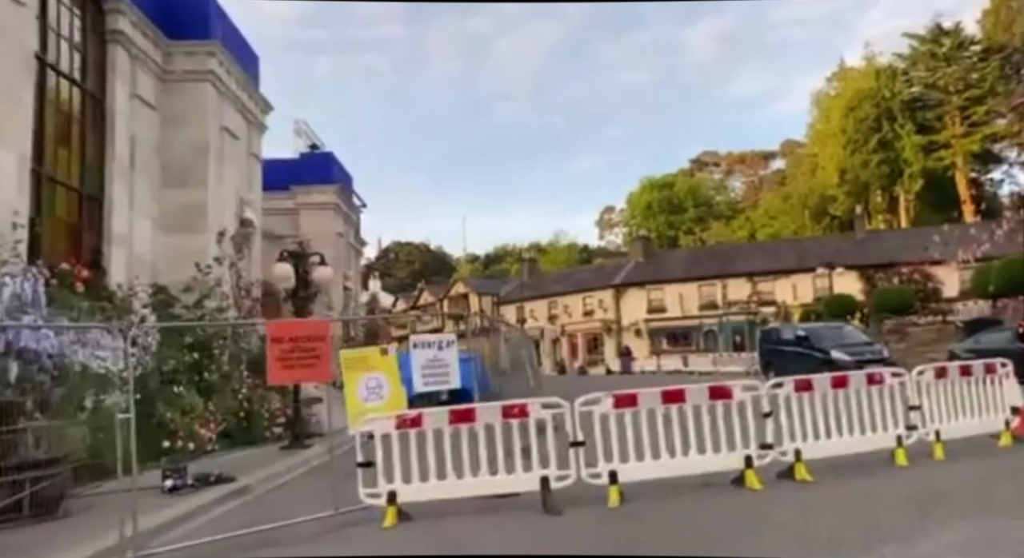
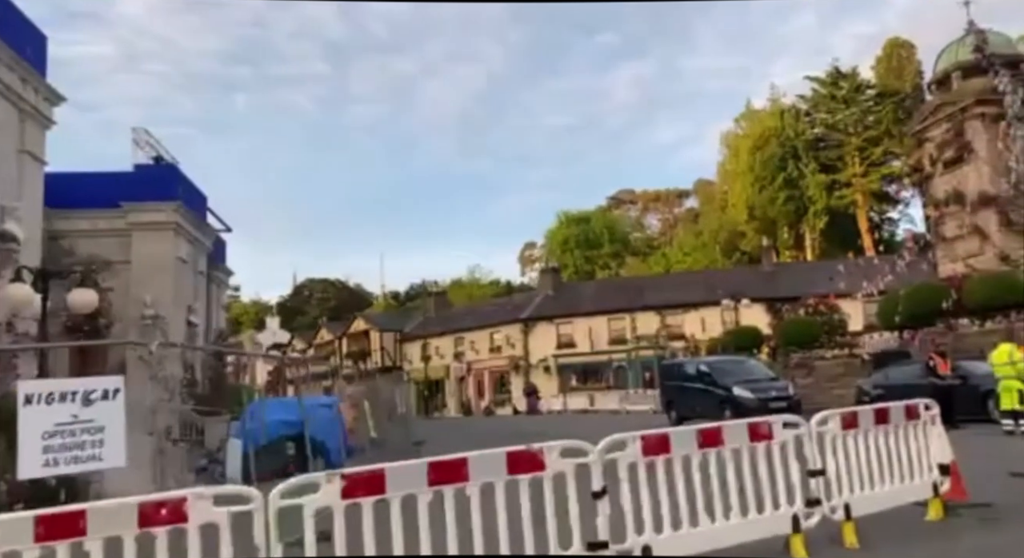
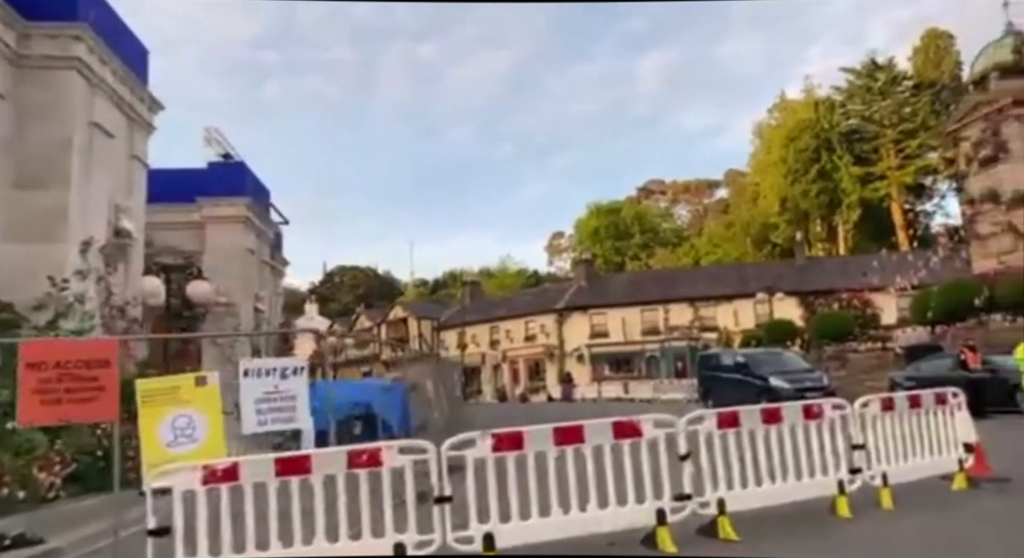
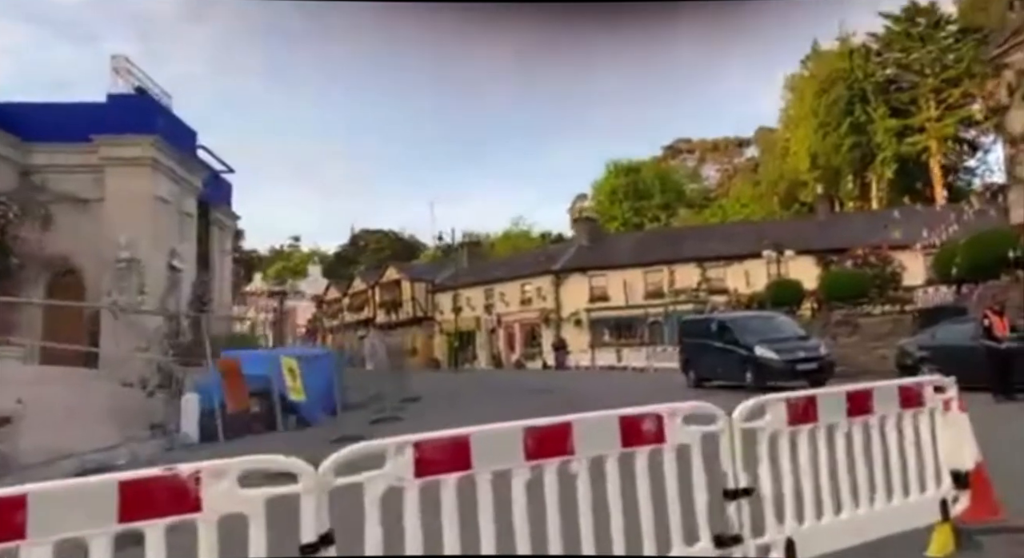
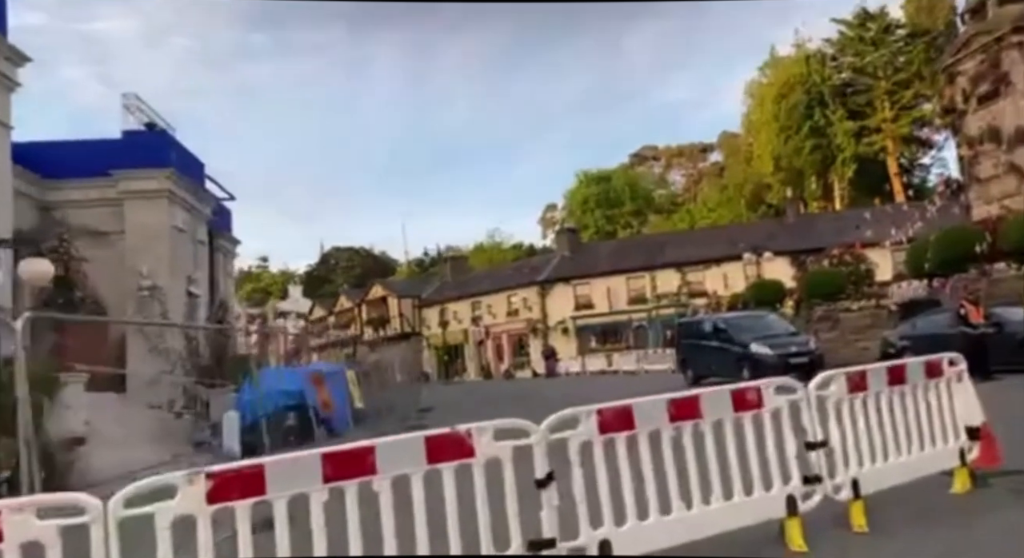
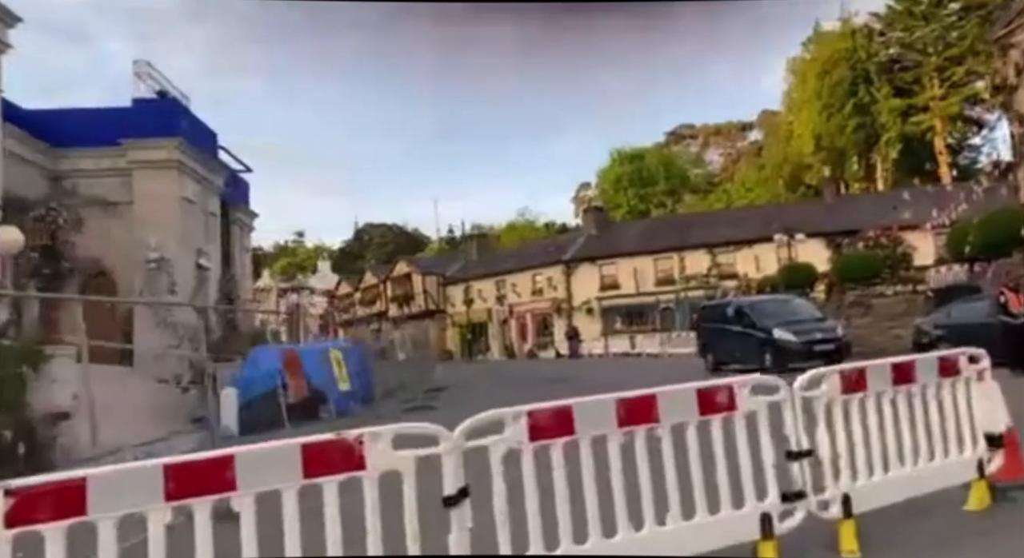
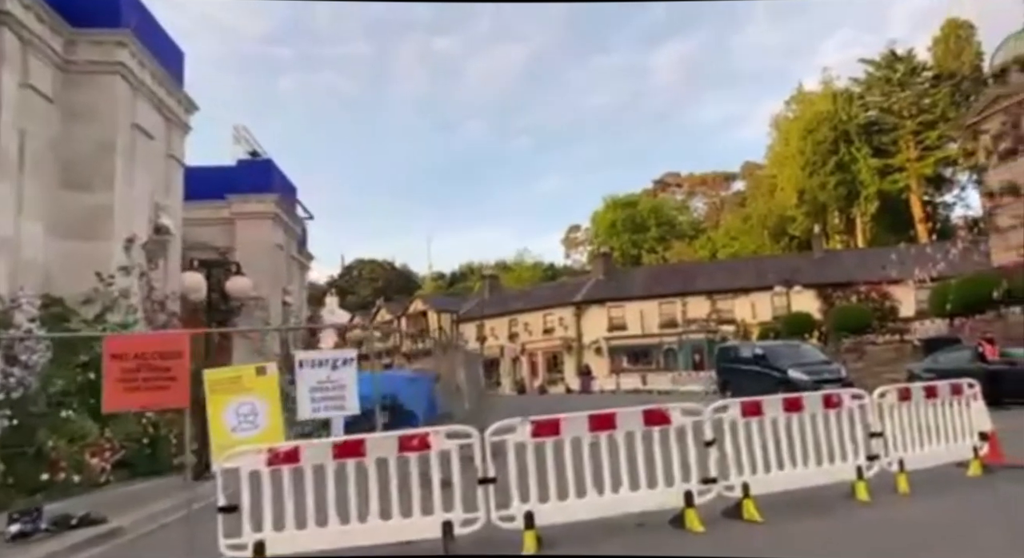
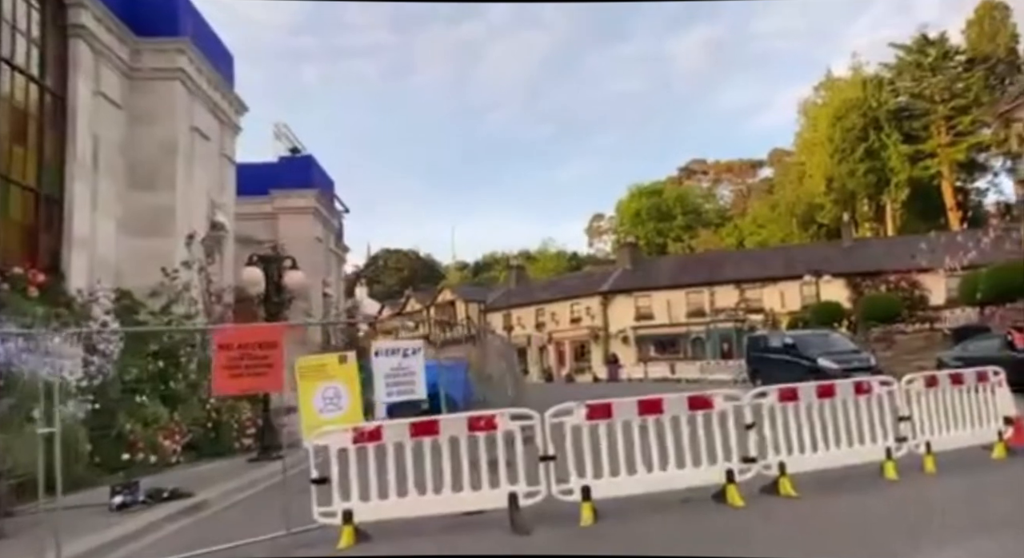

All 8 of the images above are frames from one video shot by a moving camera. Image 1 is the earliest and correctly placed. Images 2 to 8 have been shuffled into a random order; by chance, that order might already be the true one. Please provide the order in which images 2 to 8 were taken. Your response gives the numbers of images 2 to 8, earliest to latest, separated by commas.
8, 7, 3, 2, 5, 6, 4
